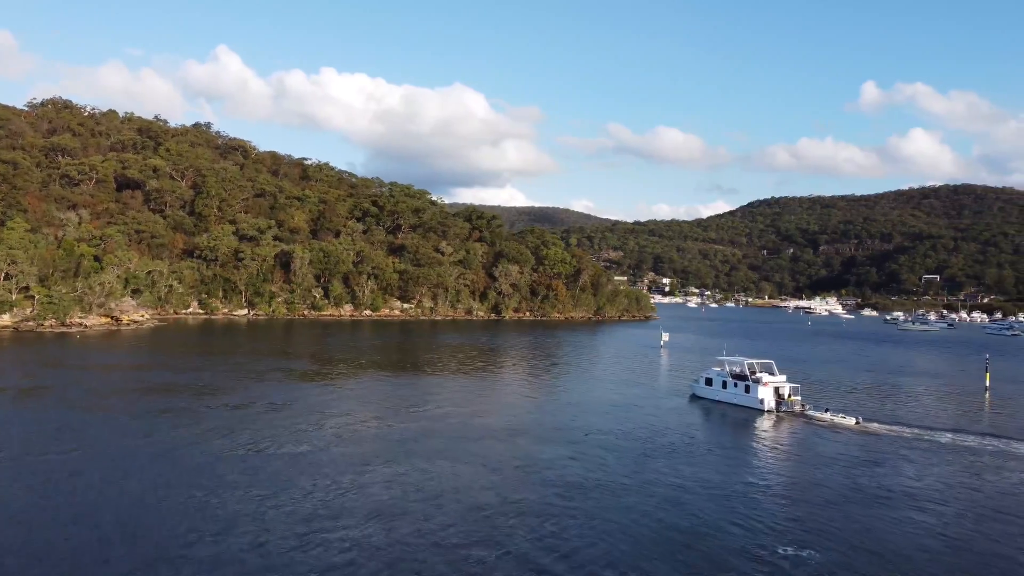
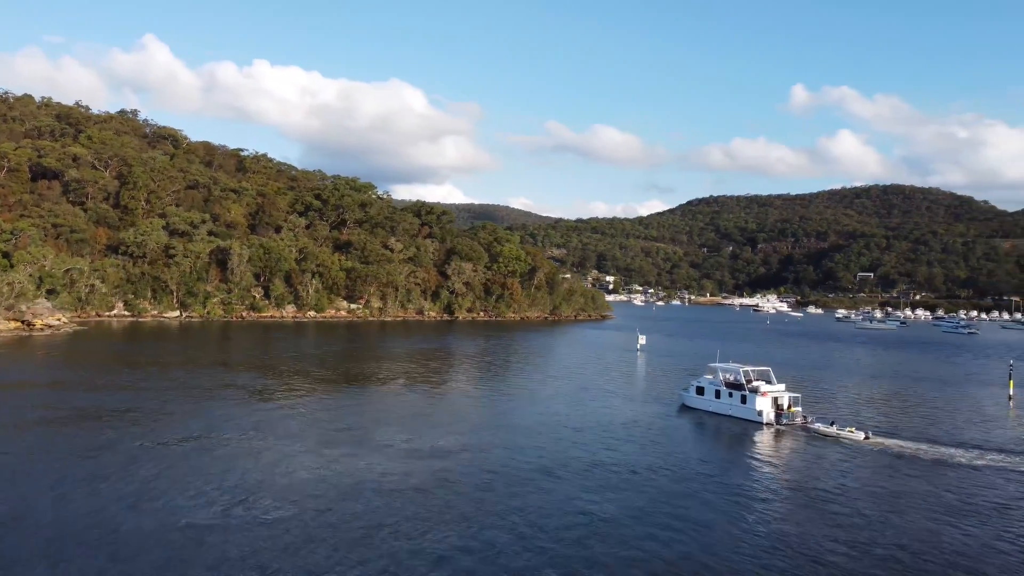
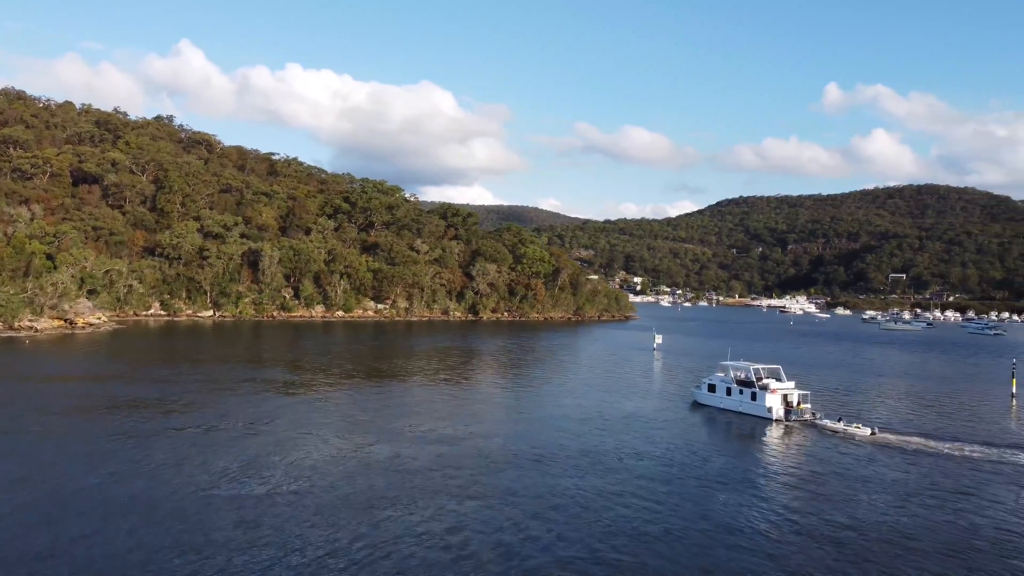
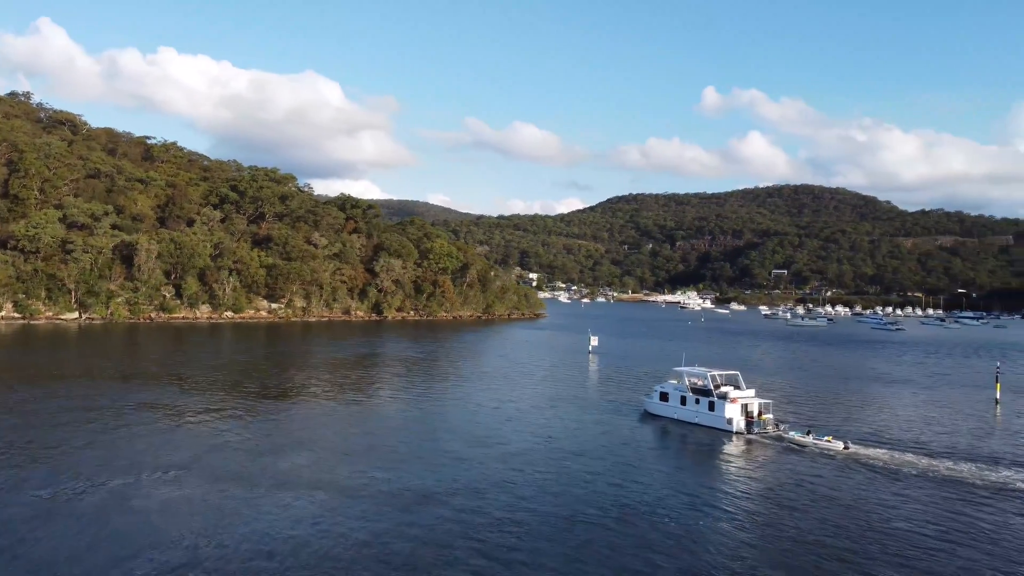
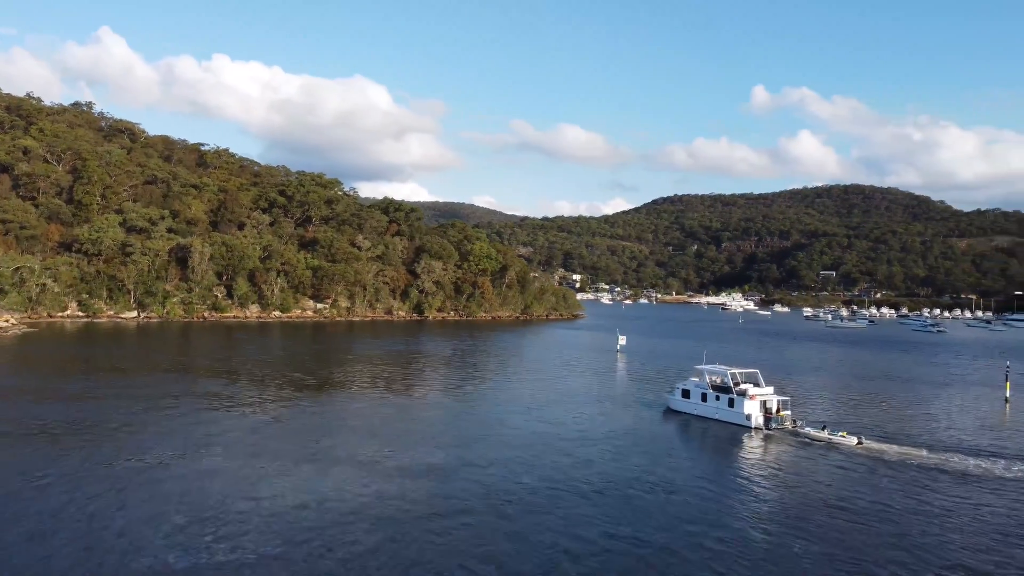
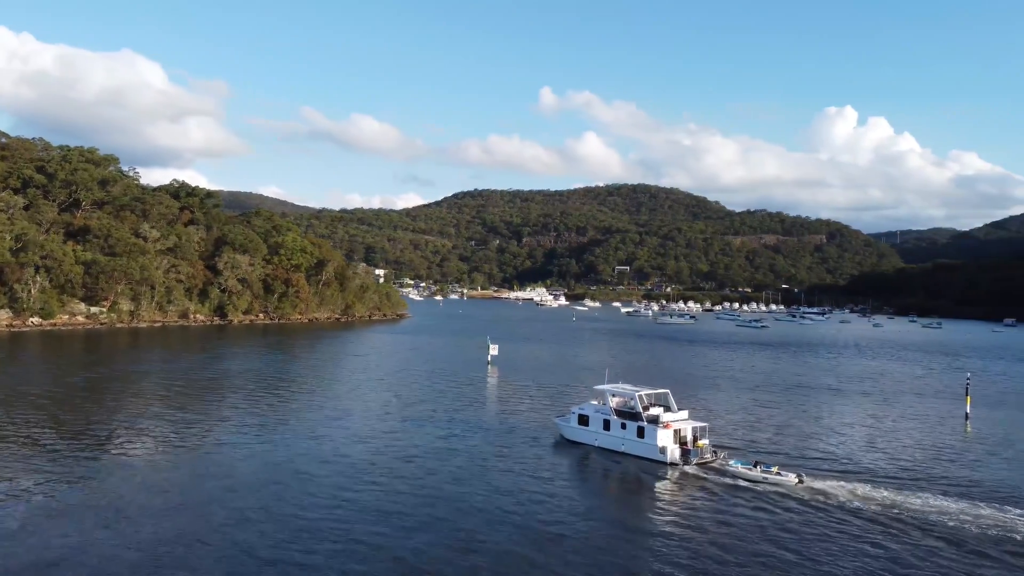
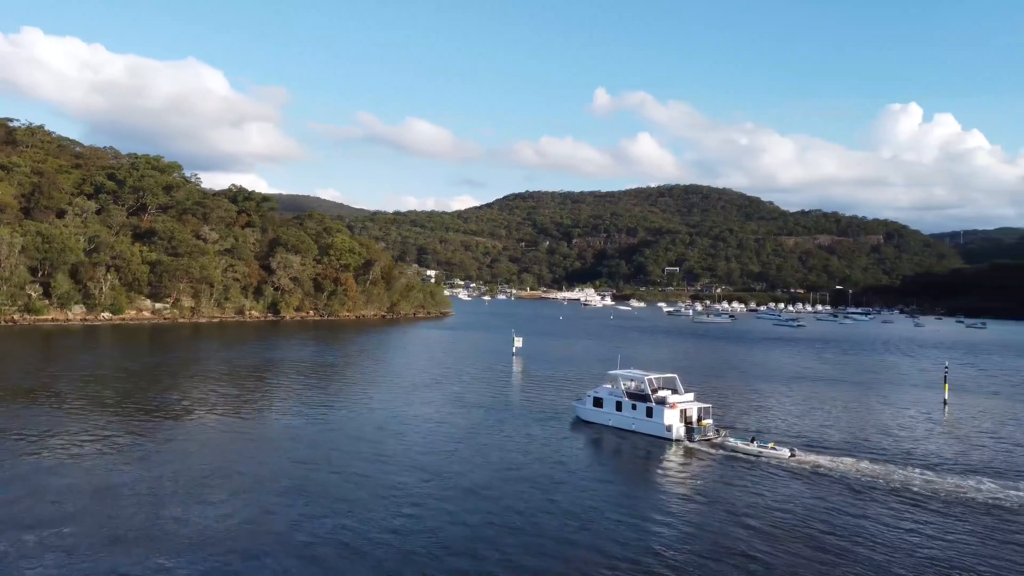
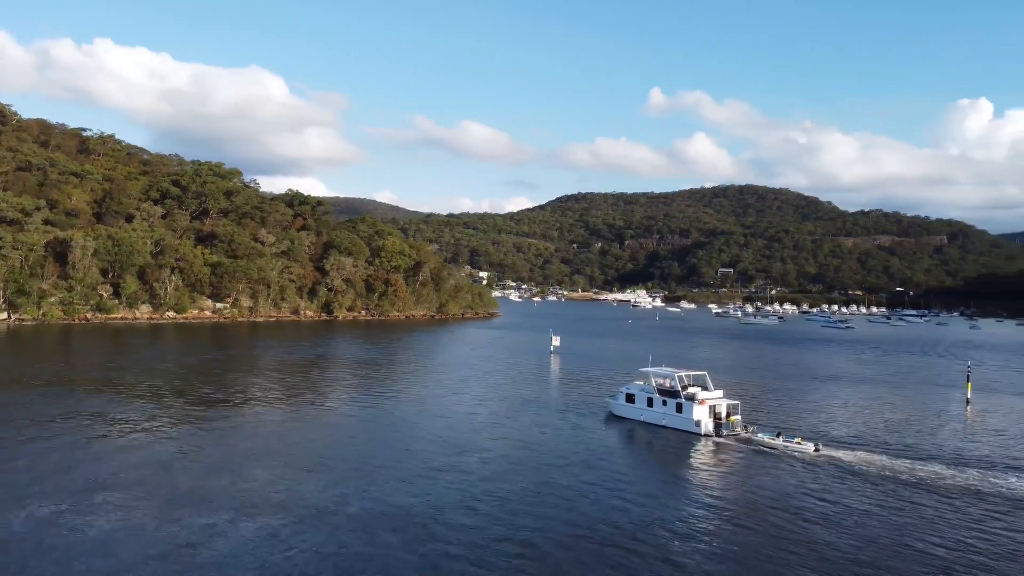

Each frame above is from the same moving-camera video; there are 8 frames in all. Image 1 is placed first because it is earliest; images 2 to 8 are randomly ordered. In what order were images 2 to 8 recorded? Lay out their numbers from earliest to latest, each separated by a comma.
3, 2, 5, 4, 8, 7, 6
